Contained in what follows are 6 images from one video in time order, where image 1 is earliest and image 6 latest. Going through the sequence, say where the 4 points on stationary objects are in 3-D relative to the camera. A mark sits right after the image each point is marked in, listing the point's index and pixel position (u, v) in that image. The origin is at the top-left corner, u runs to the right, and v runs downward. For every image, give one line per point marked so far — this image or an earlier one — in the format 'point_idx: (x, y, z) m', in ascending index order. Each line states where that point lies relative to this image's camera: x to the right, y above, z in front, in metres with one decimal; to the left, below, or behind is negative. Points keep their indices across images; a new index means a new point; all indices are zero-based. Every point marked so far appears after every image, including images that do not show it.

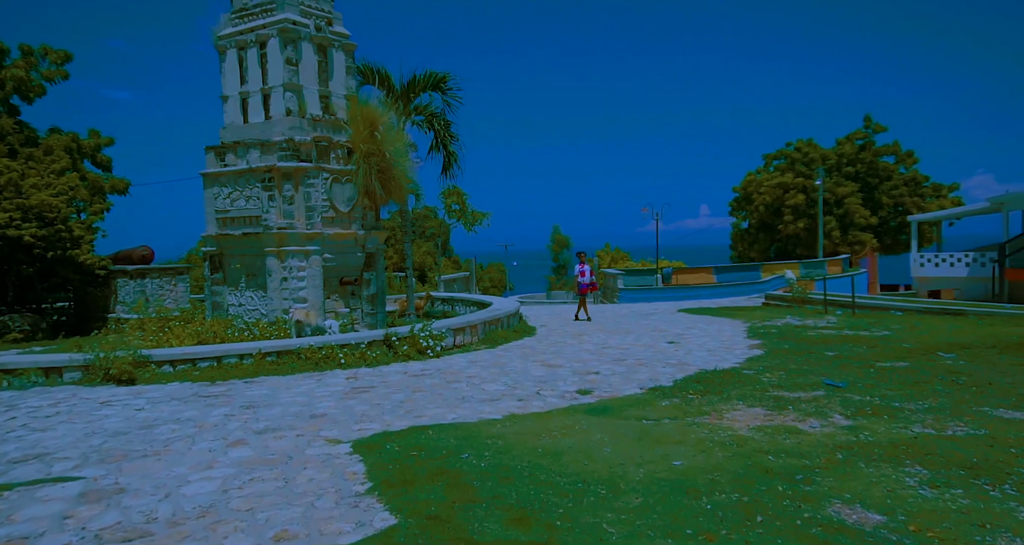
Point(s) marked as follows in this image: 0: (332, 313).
0: (-3.3, -0.7, +12.6) m
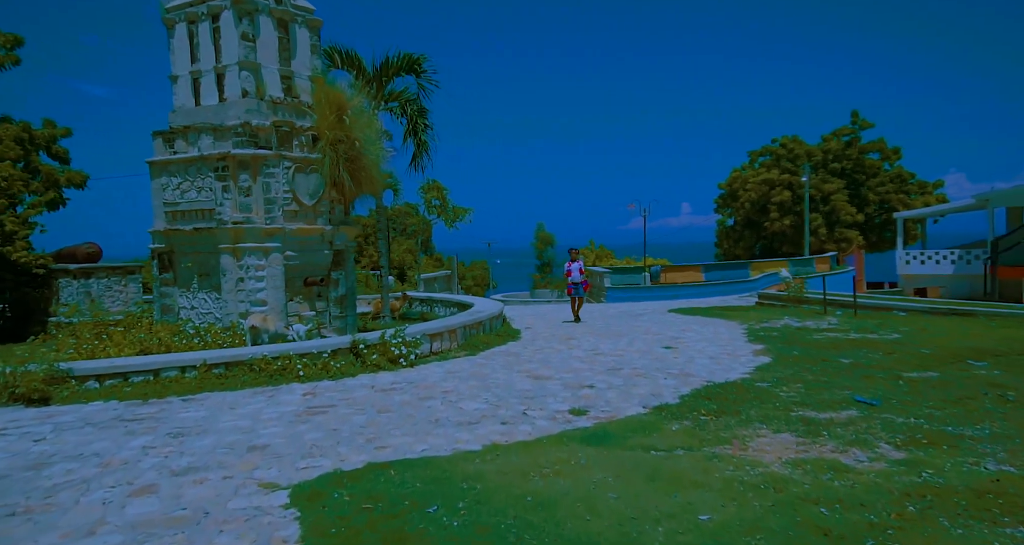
0: (-3.6, -0.7, +11.4) m
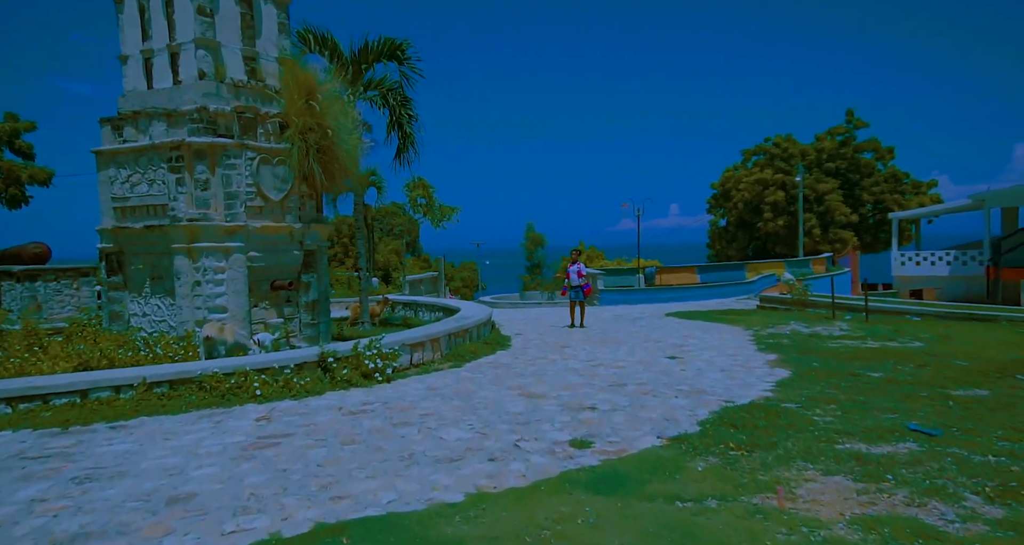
0: (-3.7, -0.8, +10.3) m
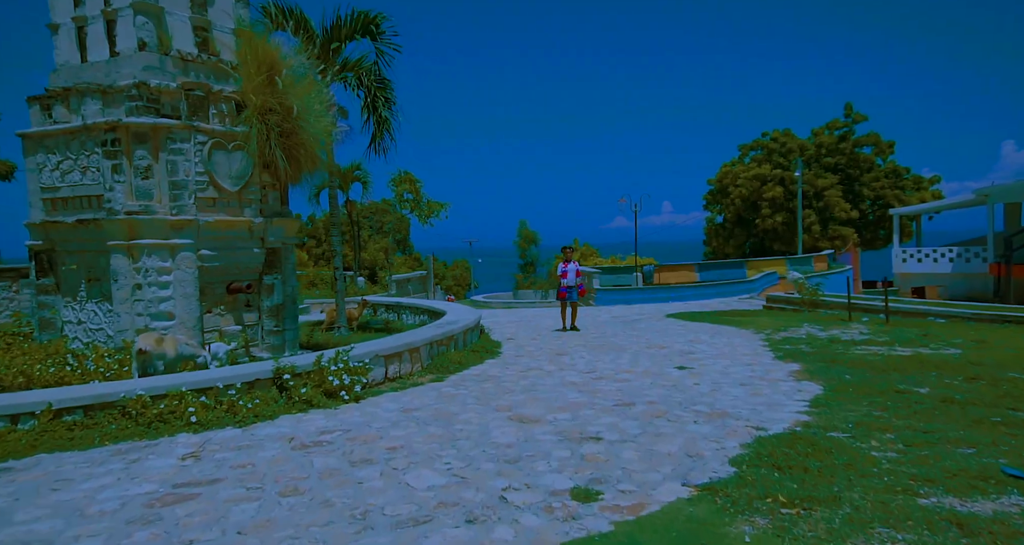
0: (-3.9, -0.8, +9.0) m
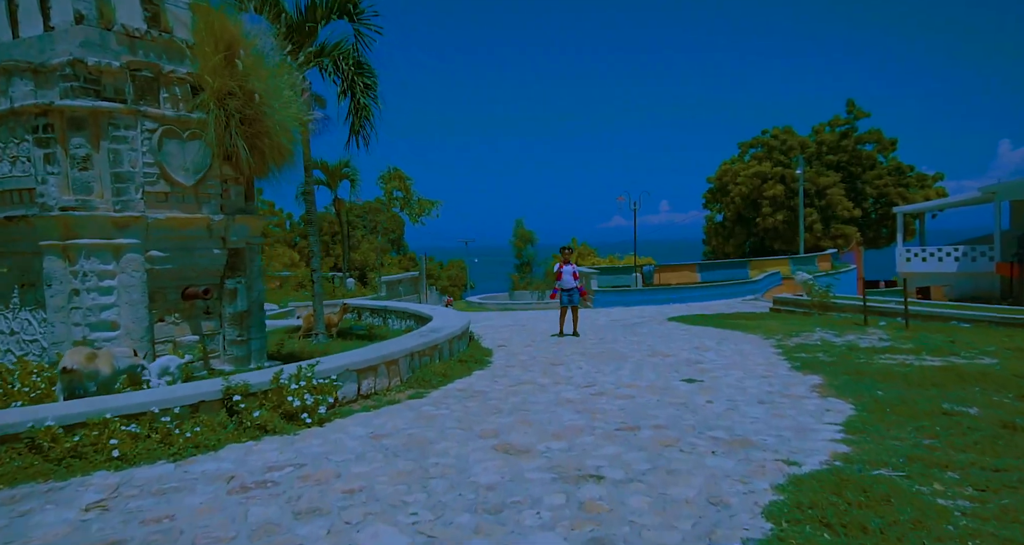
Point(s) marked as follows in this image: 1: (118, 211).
0: (-4.0, -0.8, +8.0) m
1: (-4.2, +0.7, +7.4) m
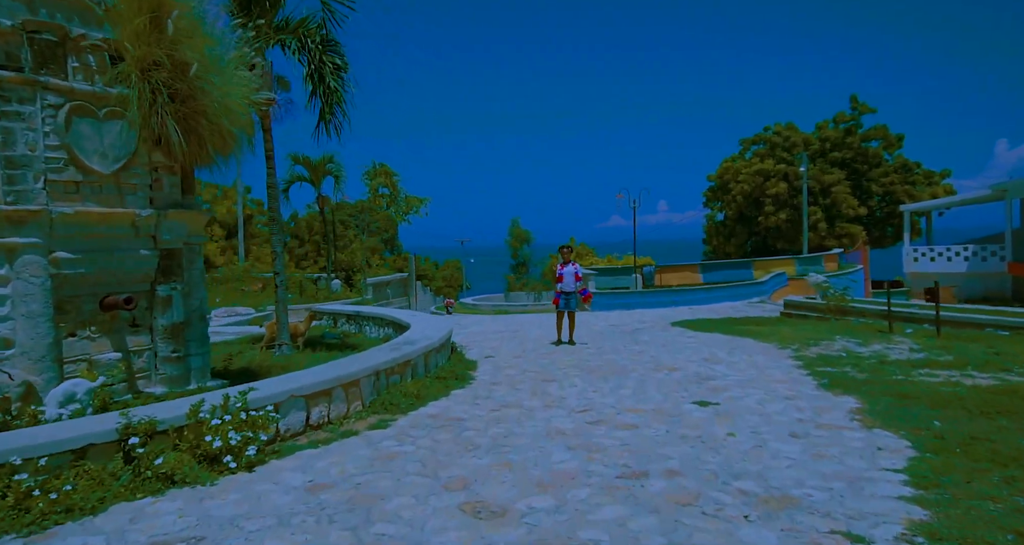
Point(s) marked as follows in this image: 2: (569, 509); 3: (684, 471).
0: (-4.2, -0.9, +6.7) m
1: (-4.4, +0.6, +6.1) m
2: (+0.3, -1.4, +4.2) m
3: (+1.2, -1.4, +5.0) m
